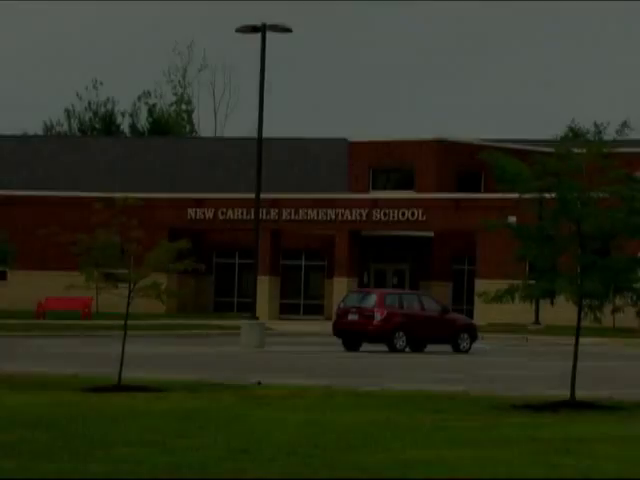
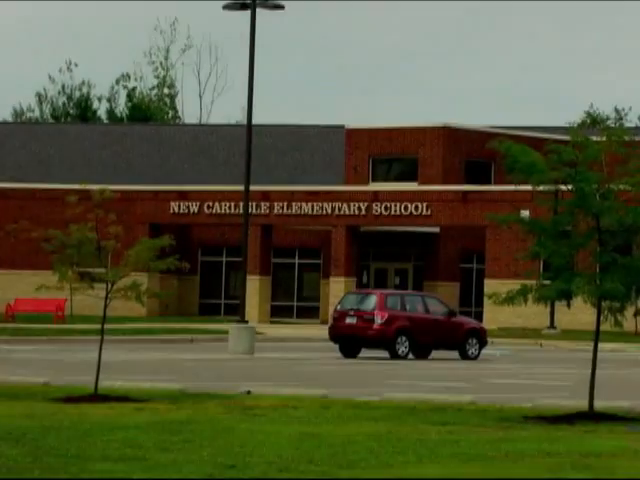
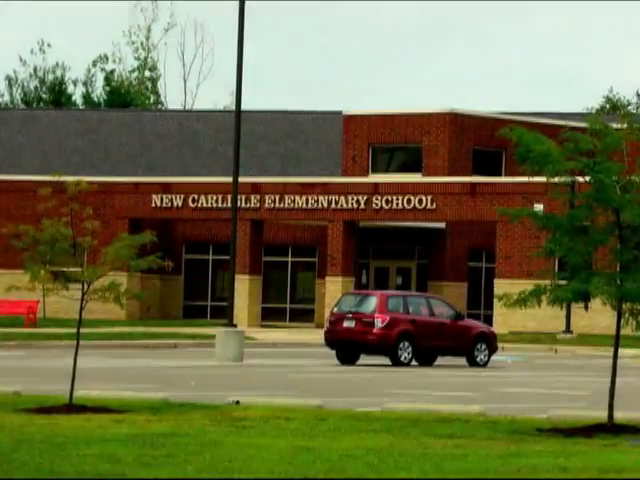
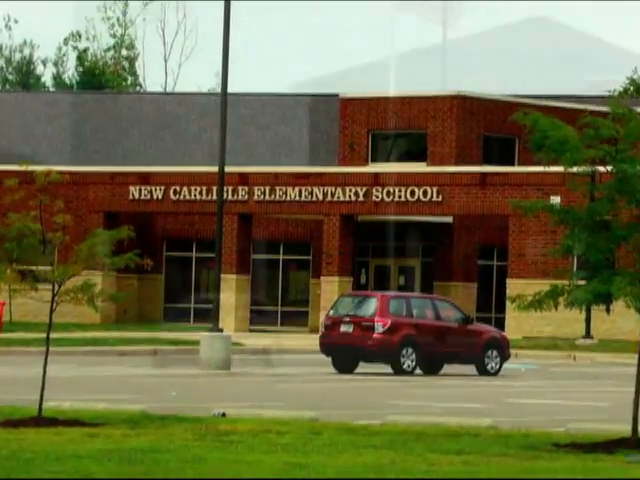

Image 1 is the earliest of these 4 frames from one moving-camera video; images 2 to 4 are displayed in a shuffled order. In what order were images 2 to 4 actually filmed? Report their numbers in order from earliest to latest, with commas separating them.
2, 3, 4
